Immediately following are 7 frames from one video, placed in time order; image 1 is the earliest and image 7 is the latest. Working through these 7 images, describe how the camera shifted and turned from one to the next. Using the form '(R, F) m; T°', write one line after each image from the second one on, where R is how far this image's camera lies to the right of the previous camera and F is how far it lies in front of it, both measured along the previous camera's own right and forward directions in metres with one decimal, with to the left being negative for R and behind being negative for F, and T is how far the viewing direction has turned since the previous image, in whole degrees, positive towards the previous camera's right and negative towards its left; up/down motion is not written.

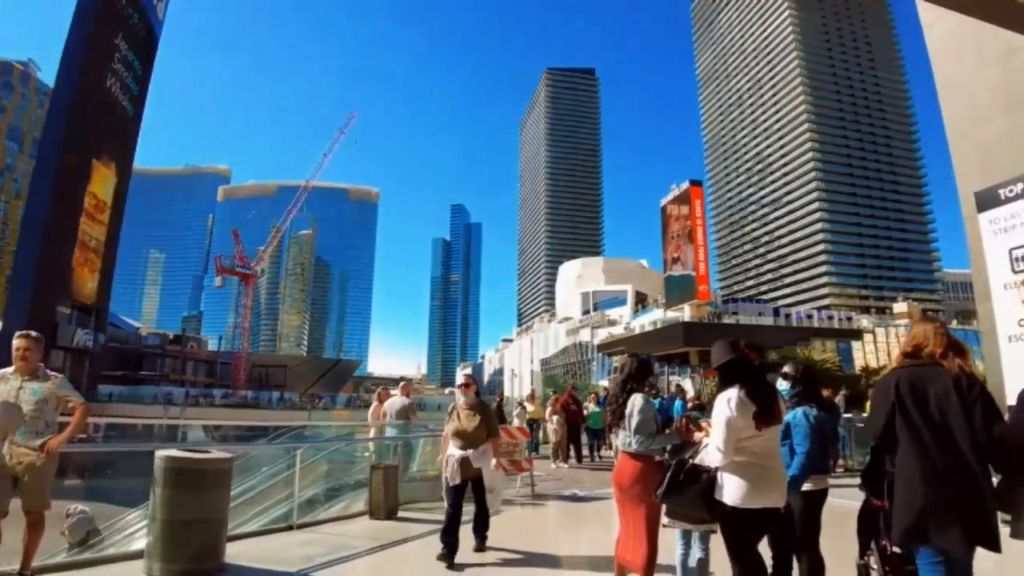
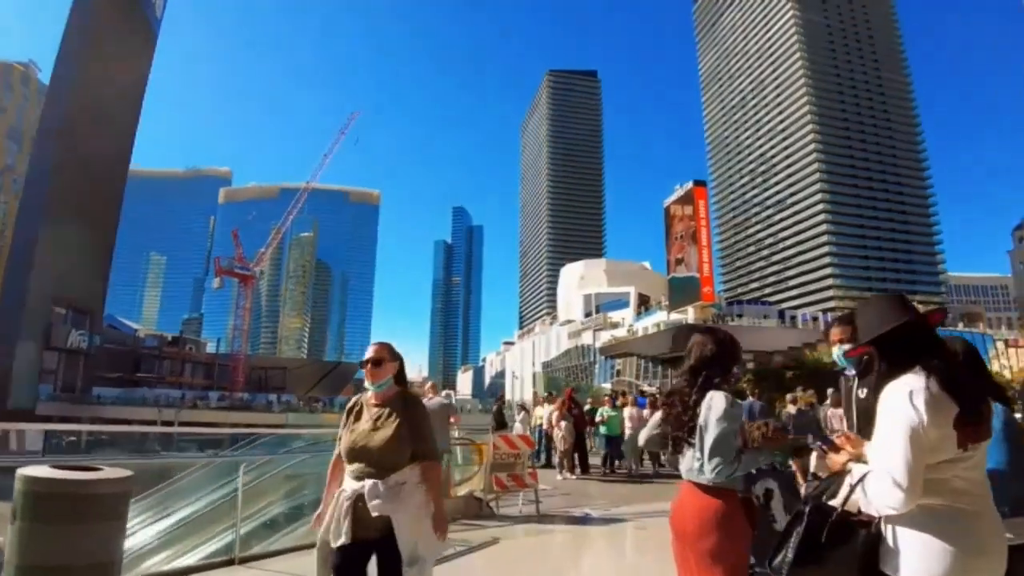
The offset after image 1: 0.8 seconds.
(0.0, +1.3) m; 0°
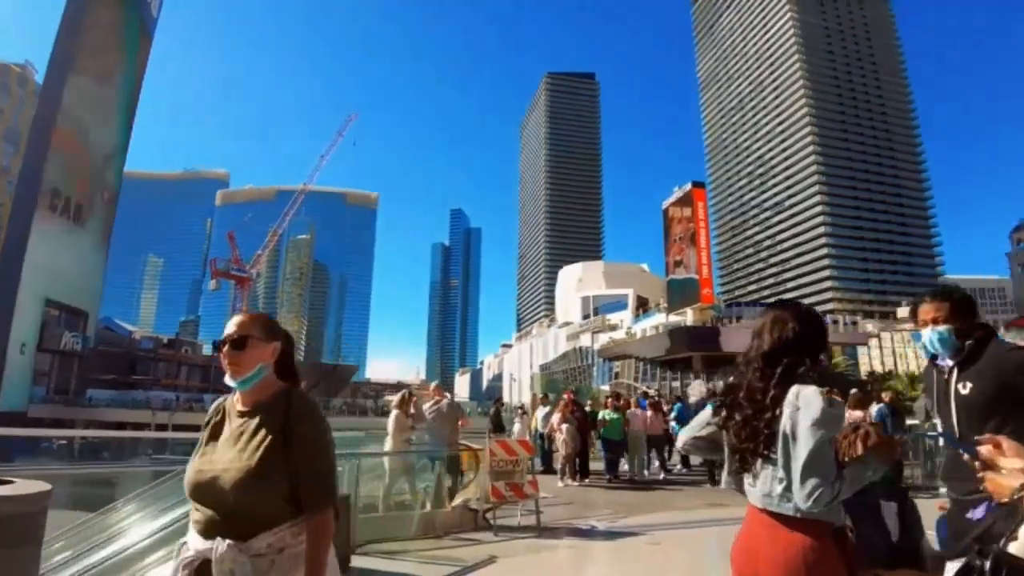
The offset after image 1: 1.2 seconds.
(0.0, +0.6) m; 0°
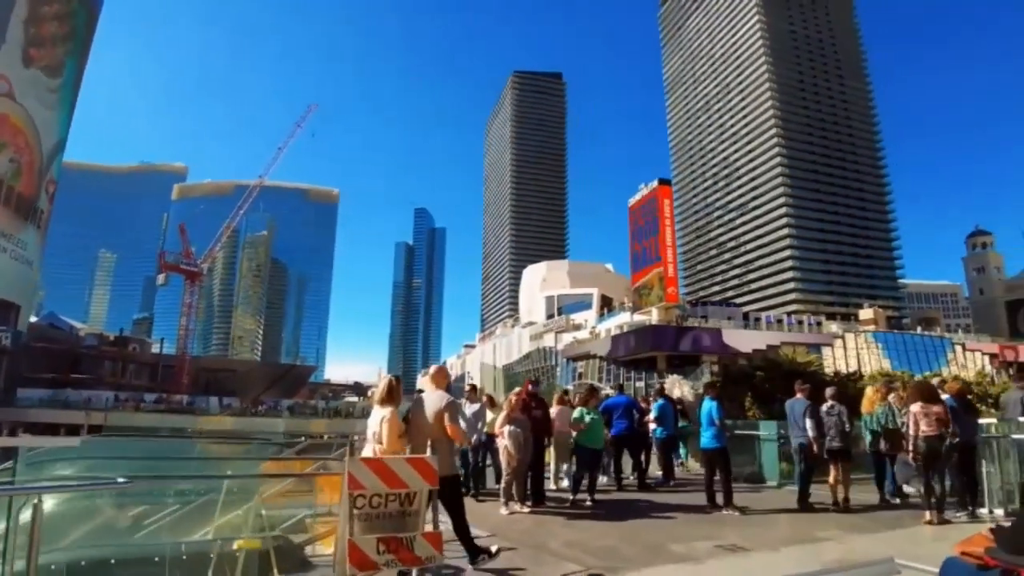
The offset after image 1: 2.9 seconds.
(+0.4, +2.6) m; +3°
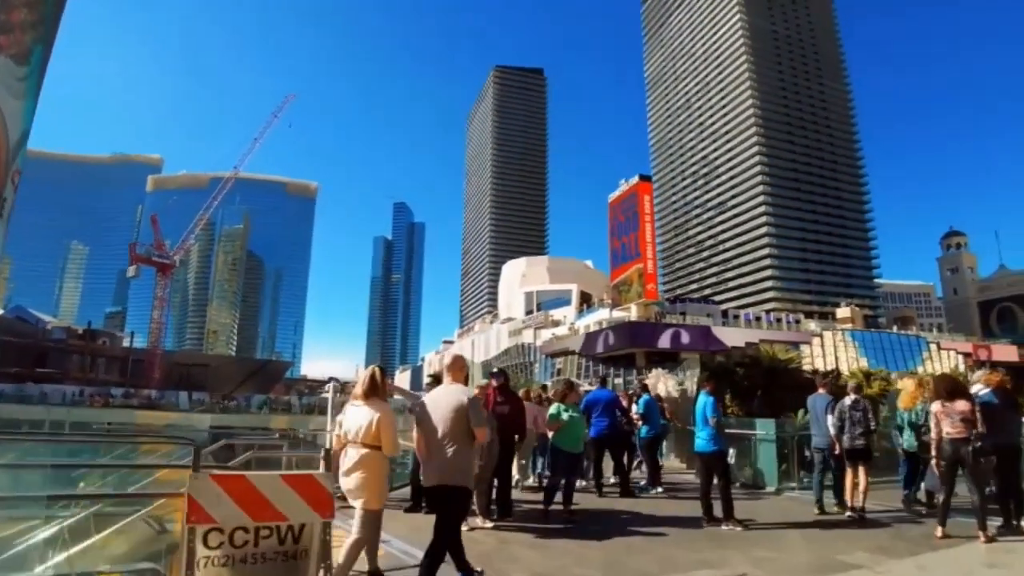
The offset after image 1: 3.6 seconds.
(+0.1, +1.0) m; +2°
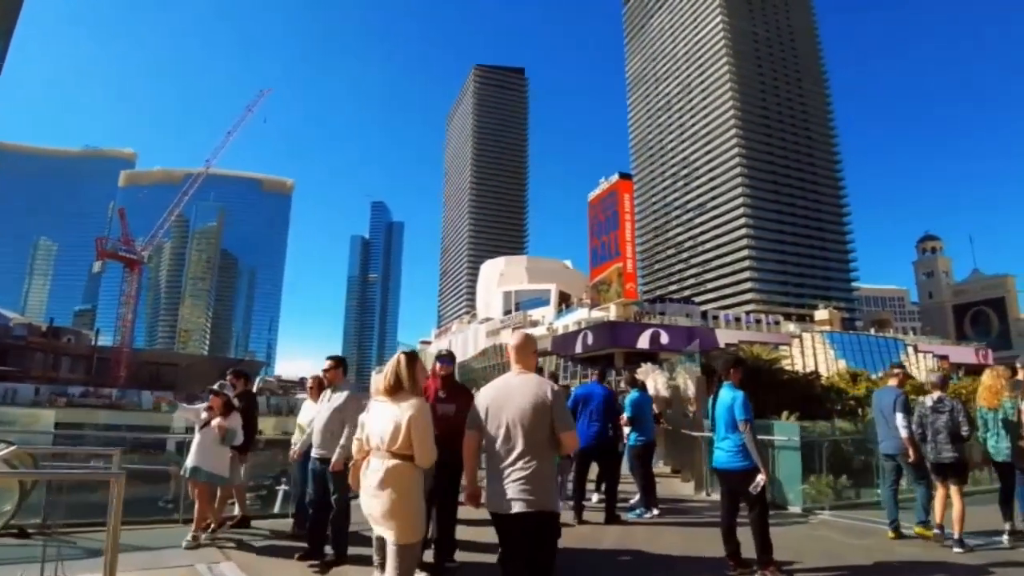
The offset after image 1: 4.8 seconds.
(+0.2, +1.7) m; +2°
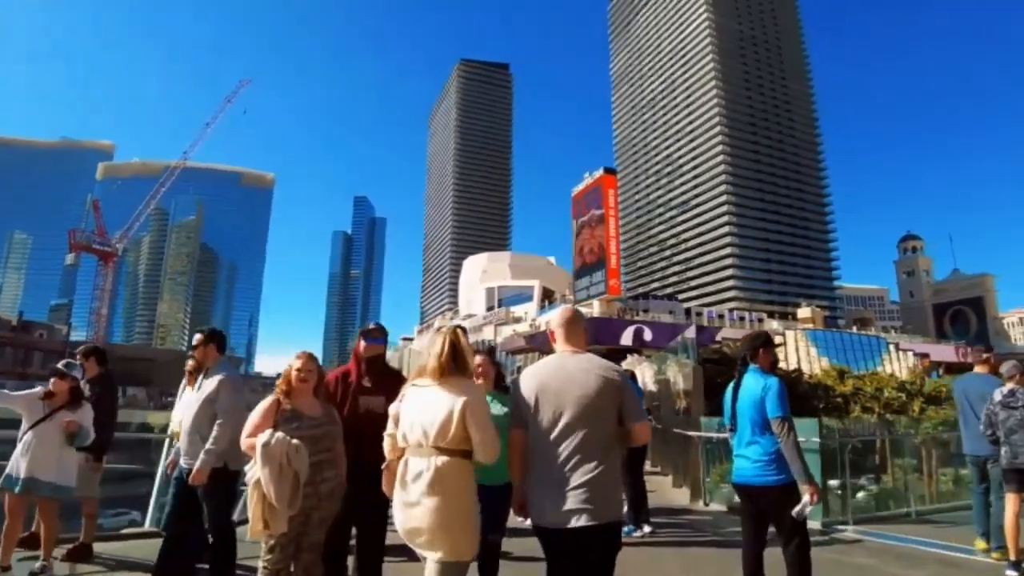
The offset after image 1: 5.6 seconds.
(+0.2, +1.1) m; +1°
